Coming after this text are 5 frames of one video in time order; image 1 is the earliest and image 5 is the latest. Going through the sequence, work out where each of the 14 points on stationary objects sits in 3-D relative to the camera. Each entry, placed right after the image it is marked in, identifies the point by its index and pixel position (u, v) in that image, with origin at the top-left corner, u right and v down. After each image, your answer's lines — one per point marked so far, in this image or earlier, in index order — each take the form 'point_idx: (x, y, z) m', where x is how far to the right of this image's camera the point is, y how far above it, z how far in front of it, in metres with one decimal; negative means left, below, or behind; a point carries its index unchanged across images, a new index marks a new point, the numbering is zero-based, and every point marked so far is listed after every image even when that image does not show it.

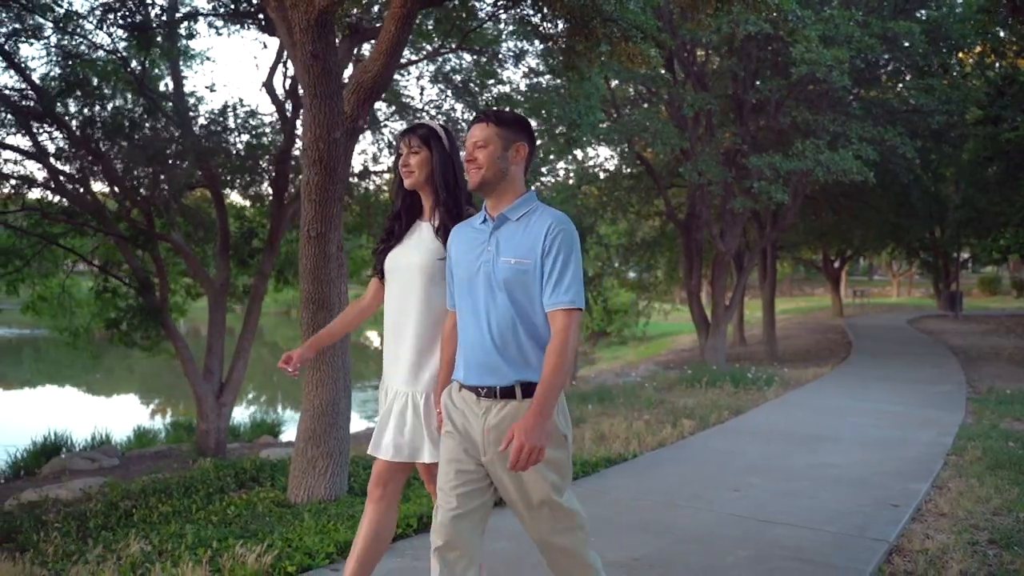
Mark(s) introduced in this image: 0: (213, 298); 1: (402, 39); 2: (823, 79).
0: (-3.8, -0.1, +13.1) m
1: (-0.6, +1.3, +5.5) m
2: (+3.8, +2.5, +12.4) m
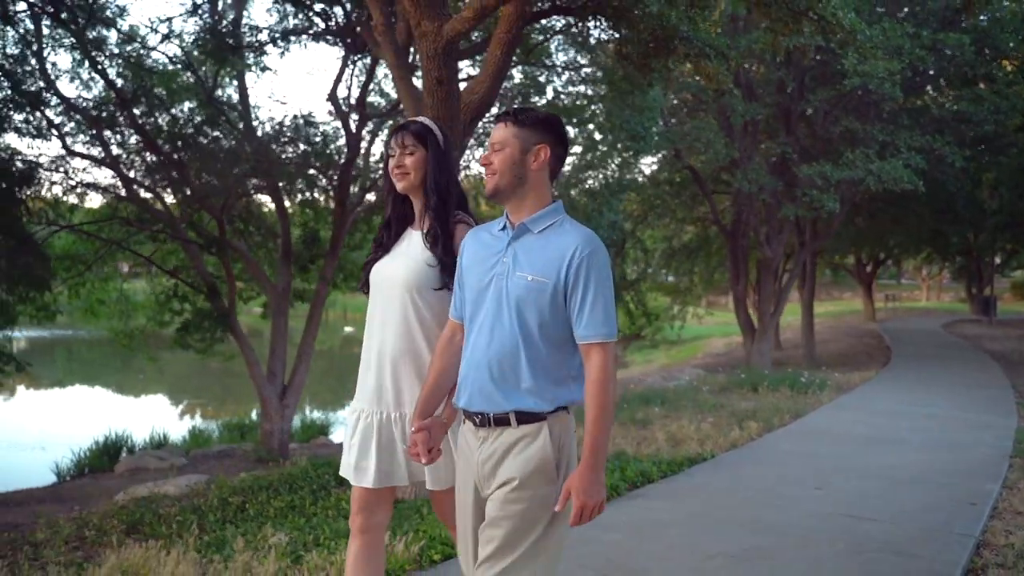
0: (-3.1, -0.2, +13.6) m
1: (0.0, +1.3, +5.8) m
2: (+4.4, +2.4, +12.7) m
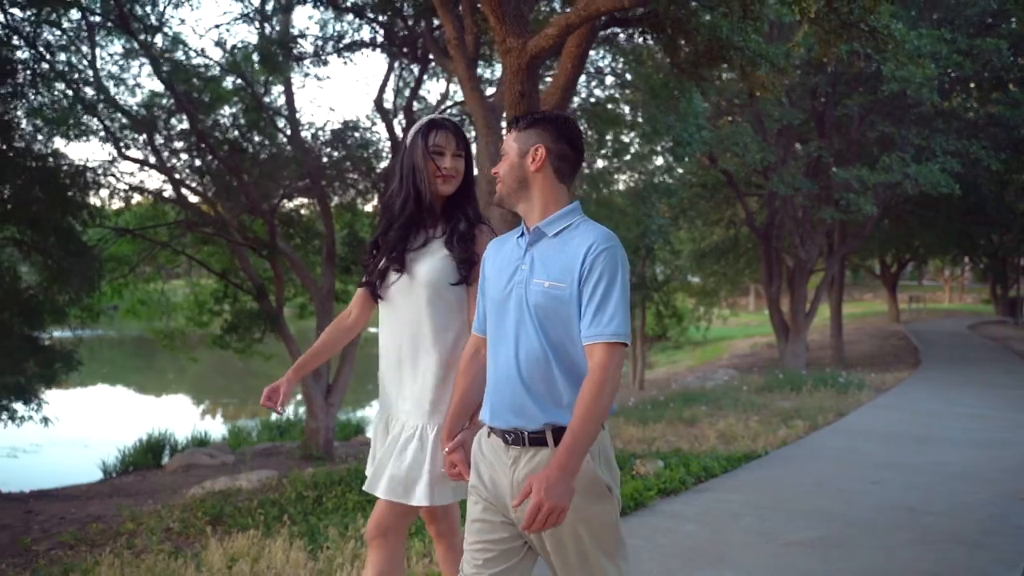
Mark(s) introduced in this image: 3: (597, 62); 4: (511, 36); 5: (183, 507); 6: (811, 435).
0: (-2.6, -0.2, +13.9) m
1: (+0.4, +1.3, +6.1) m
2: (+5.0, +2.4, +12.9) m
3: (+1.0, +2.7, +12.3) m
4: (0.0, +1.3, +5.4) m
5: (-2.2, -1.5, +7.0) m
6: (+2.4, -1.2, +8.4) m
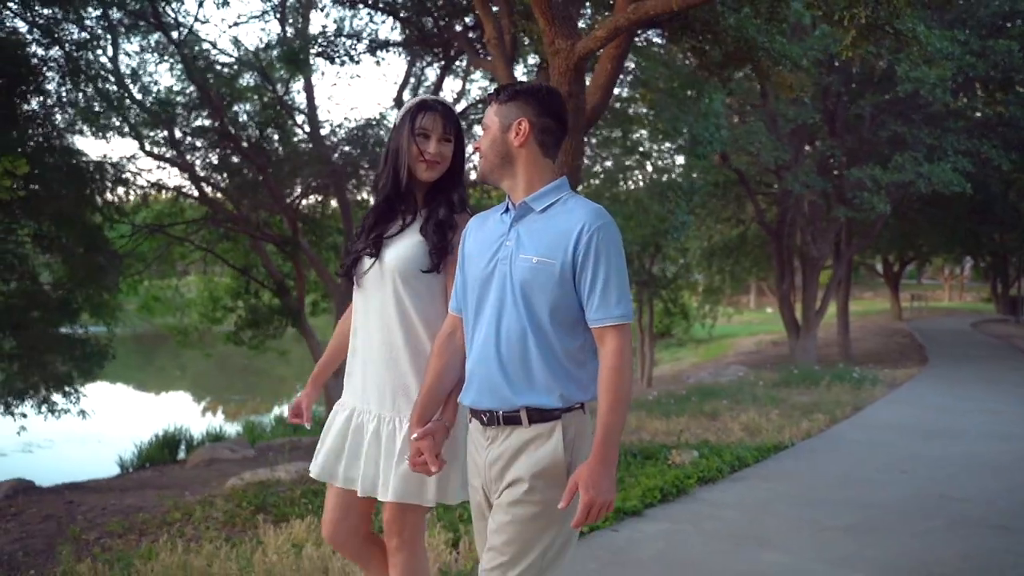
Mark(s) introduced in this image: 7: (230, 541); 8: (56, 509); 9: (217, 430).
0: (-2.3, -0.2, +14.0) m
1: (+0.6, +1.3, +6.3) m
2: (+5.2, +2.4, +13.1) m
3: (+1.2, +2.7, +12.5) m
4: (+0.2, +1.3, +5.6) m
5: (-2.0, -1.5, +7.2) m
6: (+2.7, -1.2, +8.6) m
7: (-1.5, -1.4, +5.6) m
8: (-3.4, -1.7, +7.8) m
9: (-5.1, -2.4, +17.8) m
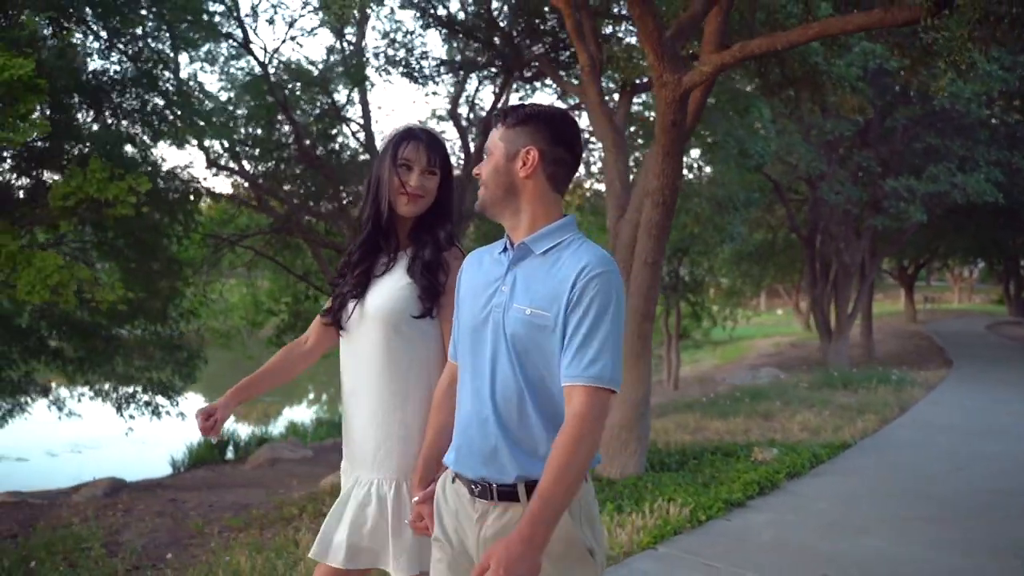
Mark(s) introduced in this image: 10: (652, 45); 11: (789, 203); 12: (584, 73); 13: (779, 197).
0: (-1.7, -0.2, +14.5) m
1: (+1.3, +1.2, +6.8) m
2: (+5.8, +2.4, +13.6) m
3: (+1.9, +2.7, +13.0) m
4: (+0.9, +1.3, +6.1) m
5: (-1.4, -1.5, +7.7) m
6: (+3.3, -1.2, +9.1) m
7: (-0.9, -1.4, +6.1) m
8: (-2.8, -1.7, +8.3) m
9: (-4.5, -2.5, +18.3) m
10: (+0.8, +1.4, +6.0) m
11: (+4.7, +1.5, +17.6) m
12: (+0.5, +1.5, +7.3) m
13: (+4.3, +1.5, +16.7) m
